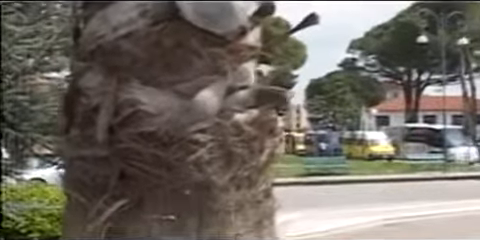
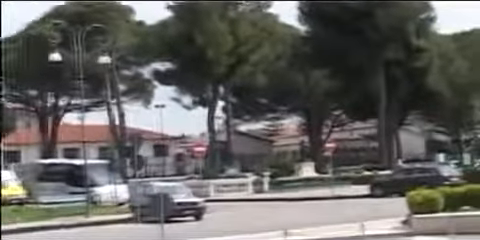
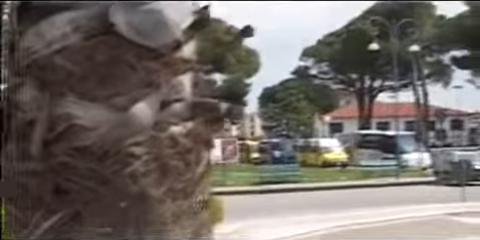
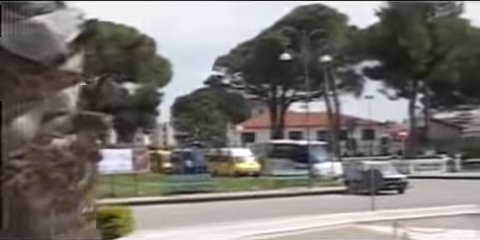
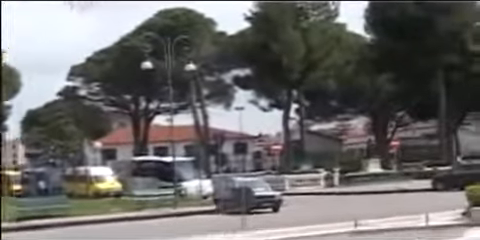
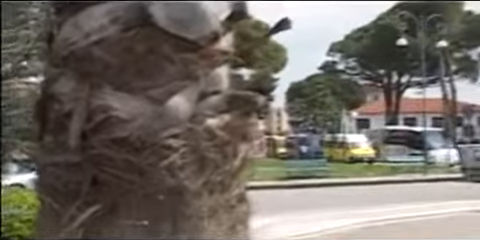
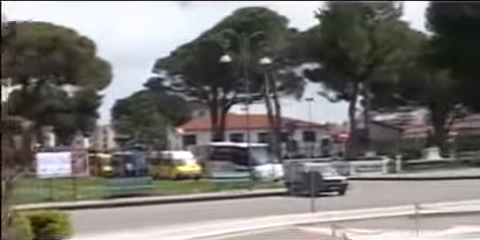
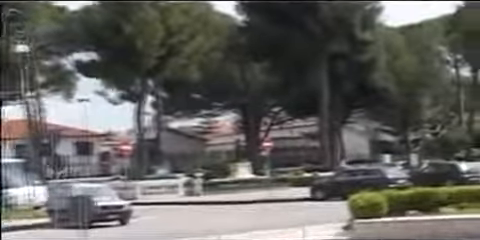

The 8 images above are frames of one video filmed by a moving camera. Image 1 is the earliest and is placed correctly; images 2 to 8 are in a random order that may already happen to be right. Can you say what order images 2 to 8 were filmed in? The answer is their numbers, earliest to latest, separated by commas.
6, 3, 4, 7, 5, 2, 8
